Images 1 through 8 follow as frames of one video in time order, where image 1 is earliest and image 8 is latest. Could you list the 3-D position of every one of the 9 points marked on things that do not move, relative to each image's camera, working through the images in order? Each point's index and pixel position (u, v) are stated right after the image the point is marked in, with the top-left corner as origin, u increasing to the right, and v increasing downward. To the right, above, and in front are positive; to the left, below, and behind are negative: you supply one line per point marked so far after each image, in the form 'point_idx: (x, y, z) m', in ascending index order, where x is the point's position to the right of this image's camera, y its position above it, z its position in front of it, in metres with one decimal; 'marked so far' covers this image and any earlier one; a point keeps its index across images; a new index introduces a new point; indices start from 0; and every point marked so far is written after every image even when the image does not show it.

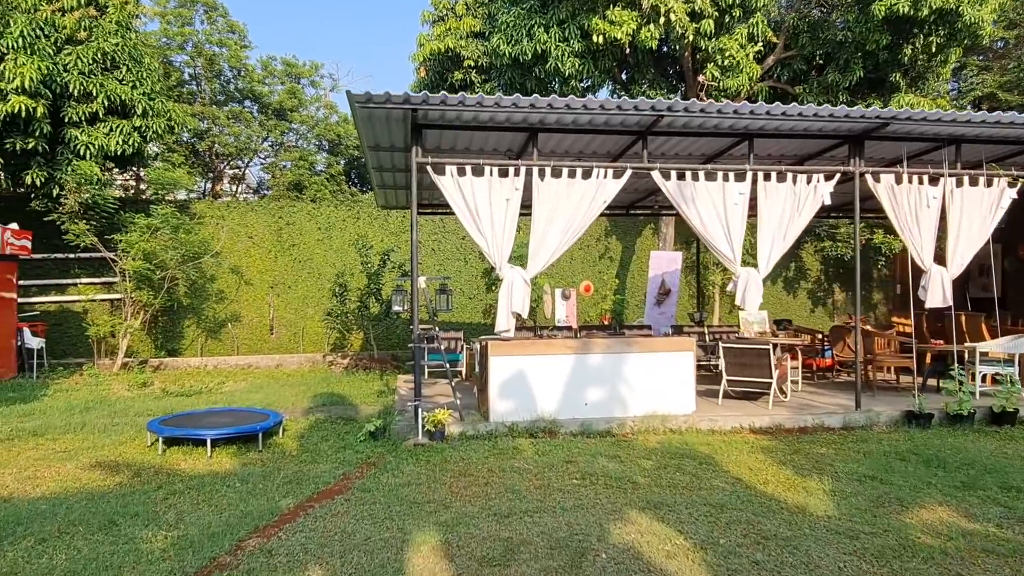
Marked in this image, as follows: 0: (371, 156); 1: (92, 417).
0: (-1.4, +1.3, +7.6) m
1: (-4.0, -1.2, +7.0) m
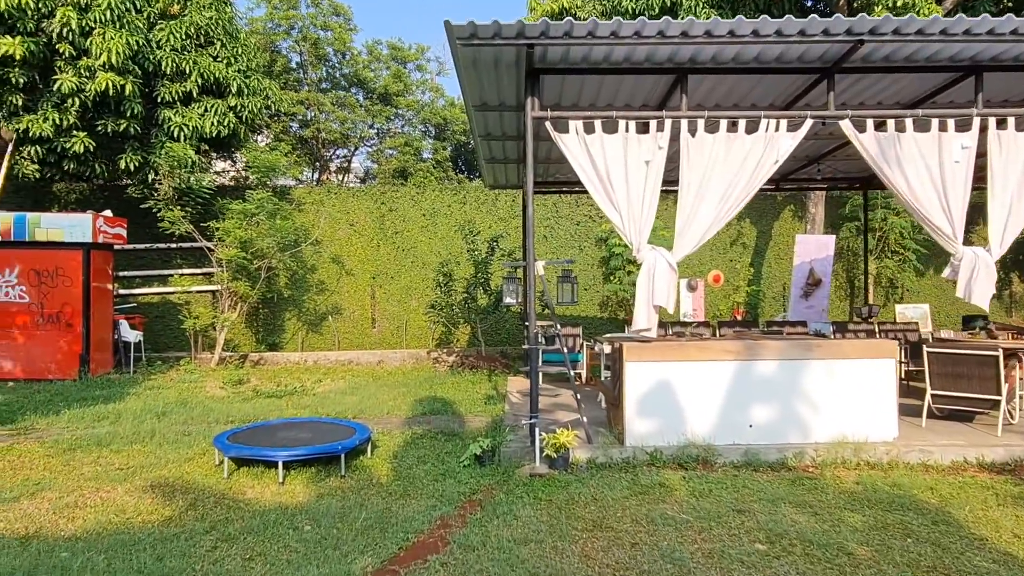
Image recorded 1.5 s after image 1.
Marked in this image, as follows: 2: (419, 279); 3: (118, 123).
0: (-0.3, +1.4, +6.4) m
1: (-2.9, -1.1, +6.2) m
2: (-1.6, +0.1, +12.7) m
3: (-4.9, +2.0, +9.2) m
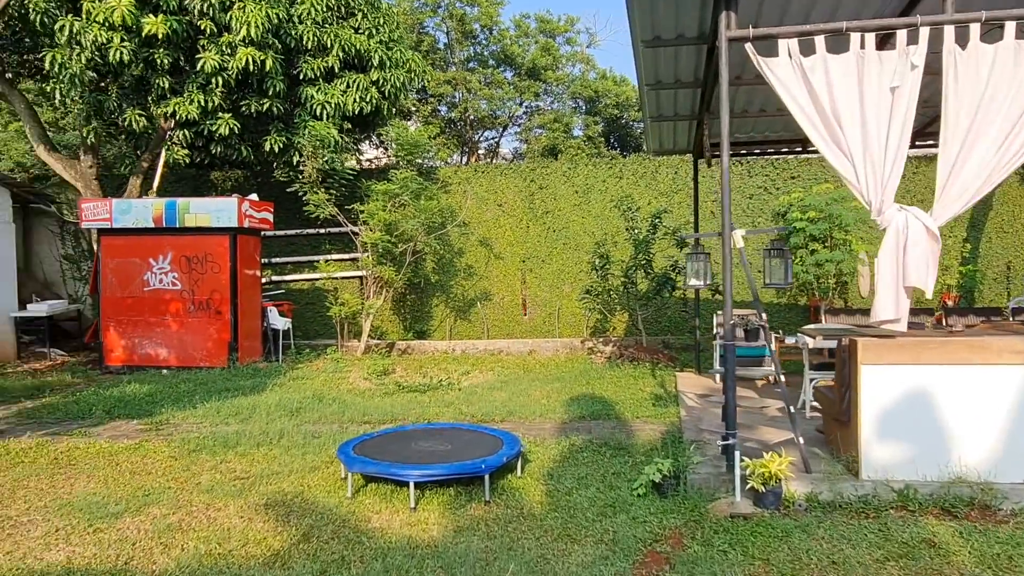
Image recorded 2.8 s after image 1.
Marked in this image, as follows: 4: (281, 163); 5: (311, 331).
0: (+0.9, +1.6, +5.2) m
1: (-1.6, -1.0, +5.6) m
2: (+0.9, +0.4, +11.6) m
3: (-3.0, +2.2, +8.8) m
4: (-3.0, +1.6, +9.7) m
5: (-3.0, -0.6, +11.0) m
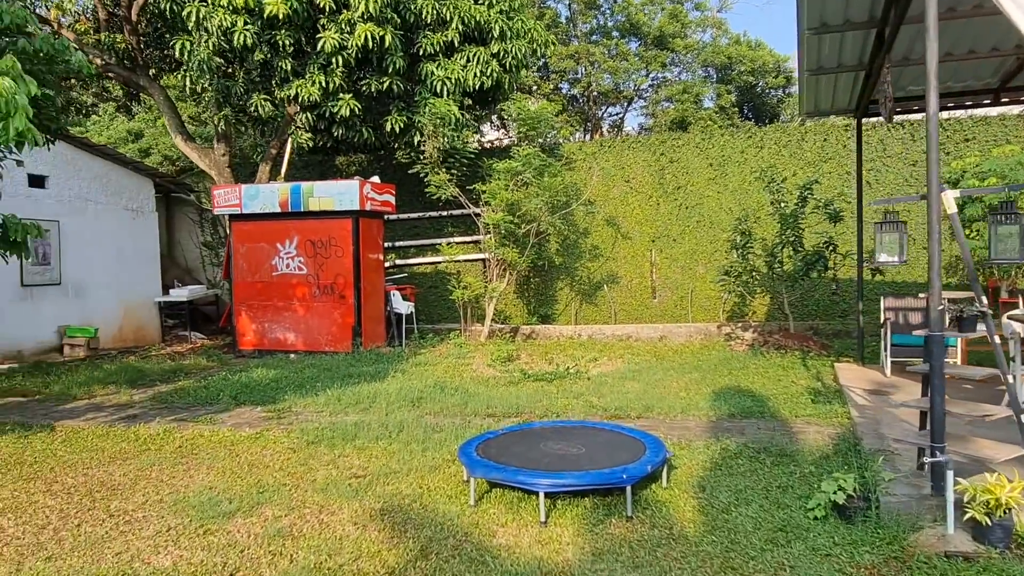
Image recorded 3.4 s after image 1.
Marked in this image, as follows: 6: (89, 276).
0: (+1.8, +1.7, +4.4) m
1: (-0.7, -0.9, +5.3) m
2: (+2.8, +0.7, +10.8) m
3: (-1.5, +2.4, +8.6) m
4: (-1.4, +1.8, +9.4) m
5: (-1.1, -0.4, +10.8) m
6: (-5.6, +0.2, +9.8) m
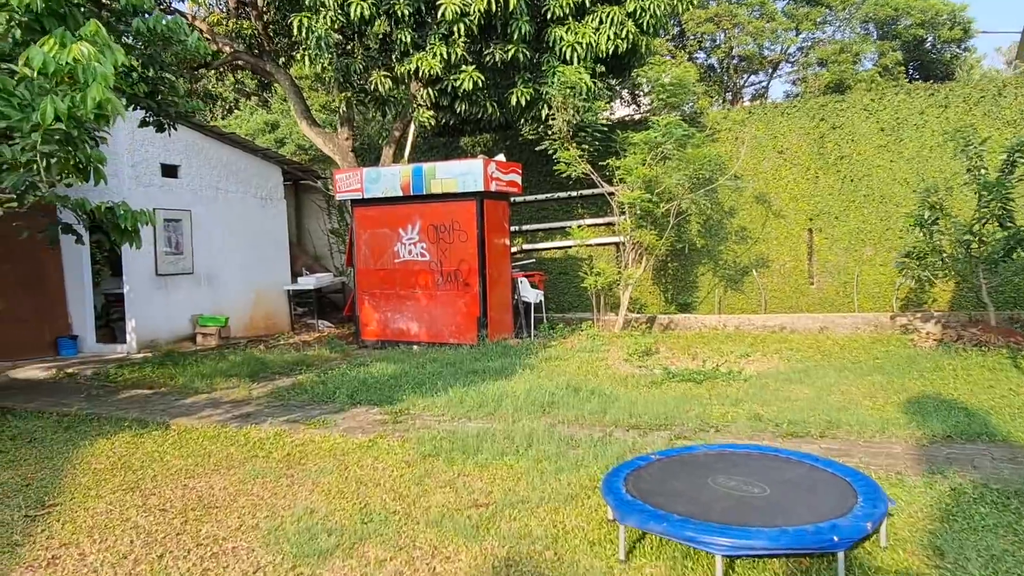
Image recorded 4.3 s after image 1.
0: (+2.5, +1.8, +3.2) m
1: (+0.2, -0.8, +4.5) m
2: (+4.6, +0.9, +9.4) m
3: (-0.1, +2.5, +7.9) m
4: (+0.2, +2.0, +8.7) m
5: (+0.7, -0.2, +10.1) m
6: (-3.9, +0.3, +9.8) m
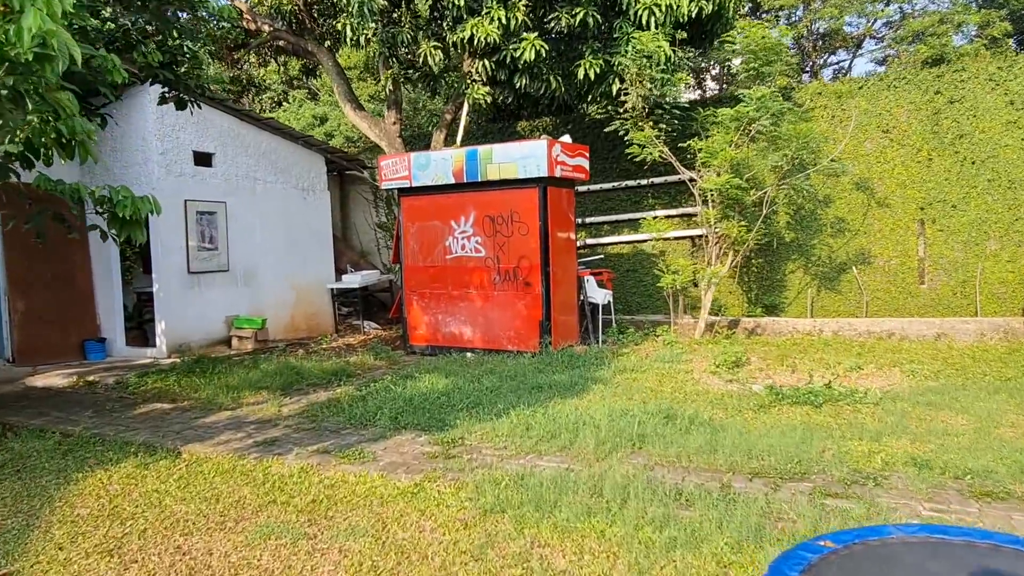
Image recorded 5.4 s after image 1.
0: (+2.8, +1.7, +2.0) m
1: (+0.6, -0.9, +3.5) m
2: (+5.3, +0.9, +8.0) m
3: (+0.6, +2.5, +6.9) m
4: (+0.9, +2.0, +7.7) m
5: (+1.5, -0.2, +9.0) m
6: (-3.1, +0.3, +9.1) m
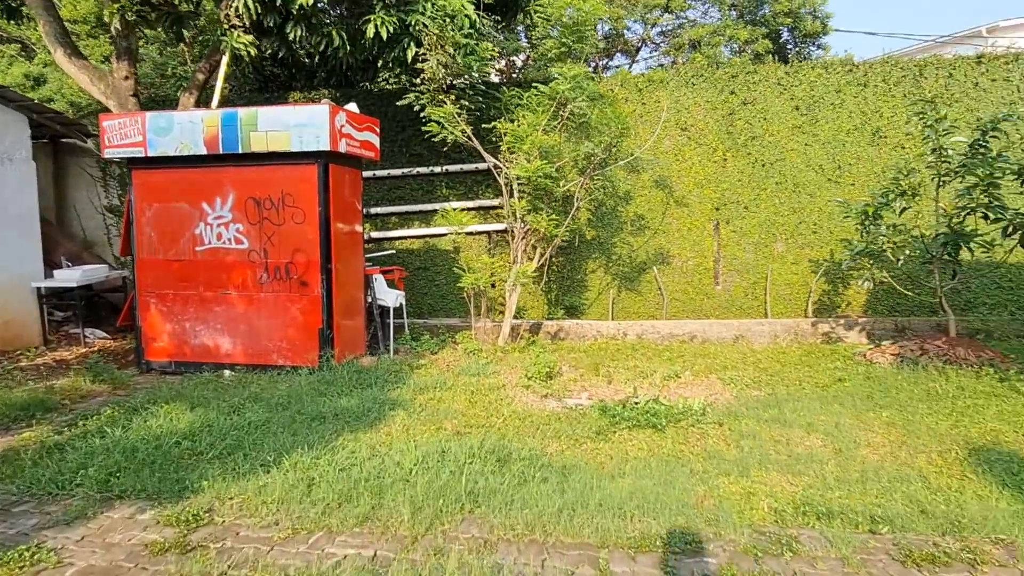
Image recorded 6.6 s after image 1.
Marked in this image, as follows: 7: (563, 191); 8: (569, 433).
0: (+2.4, +1.7, +1.7) m
1: (-0.1, -0.9, +2.4) m
2: (+3.0, +0.9, +8.1) m
3: (-1.1, +2.5, +5.6) m
4: (-1.1, +2.0, +6.5) m
5: (-0.9, -0.2, +8.0) m
6: (-5.3, +0.3, +6.6) m
7: (+0.5, +0.9, +7.0) m
8: (+0.3, -0.8, +4.1) m
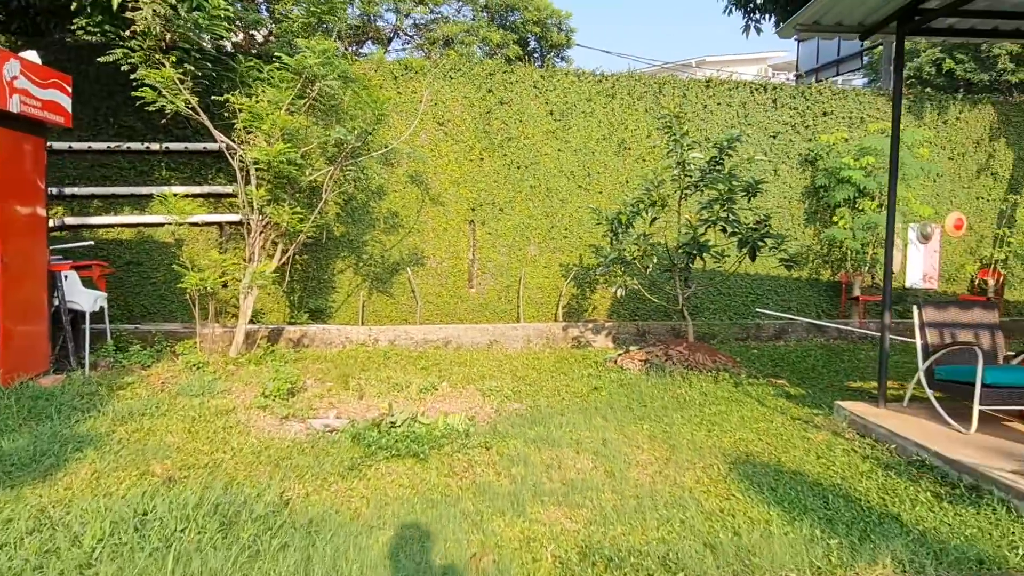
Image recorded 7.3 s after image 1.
0: (+1.9, +1.6, +1.8) m
1: (-0.7, -0.9, +1.7) m
2: (+0.3, +0.8, +8.1) m
3: (-2.7, +2.5, +4.4) m
4: (-3.0, +2.0, +5.2) m
5: (-3.3, -0.2, +6.6) m
6: (-7.0, +0.4, +3.9) m
7: (-1.7, +0.9, +6.2) m
8: (-0.9, -0.8, +3.4) m
